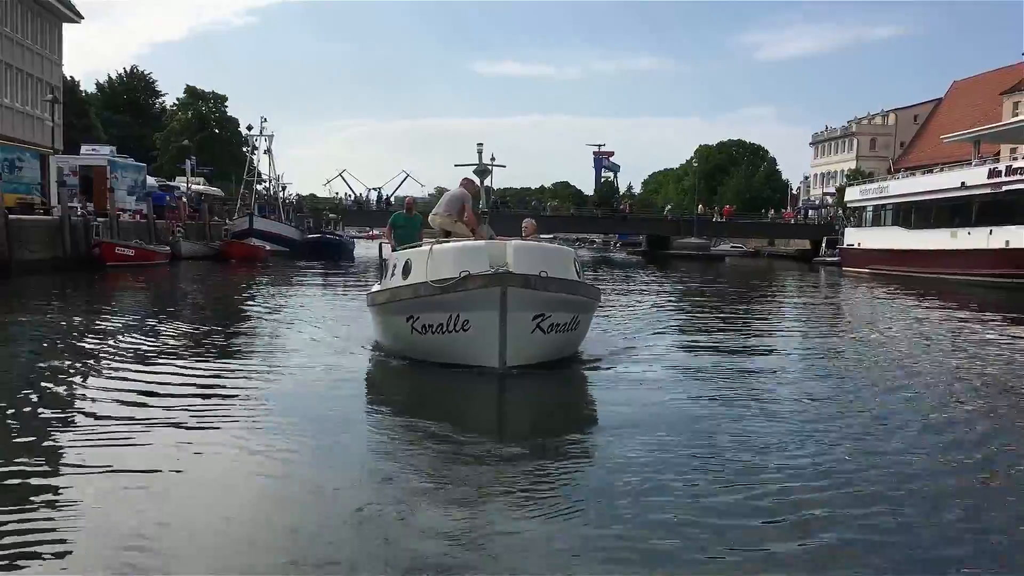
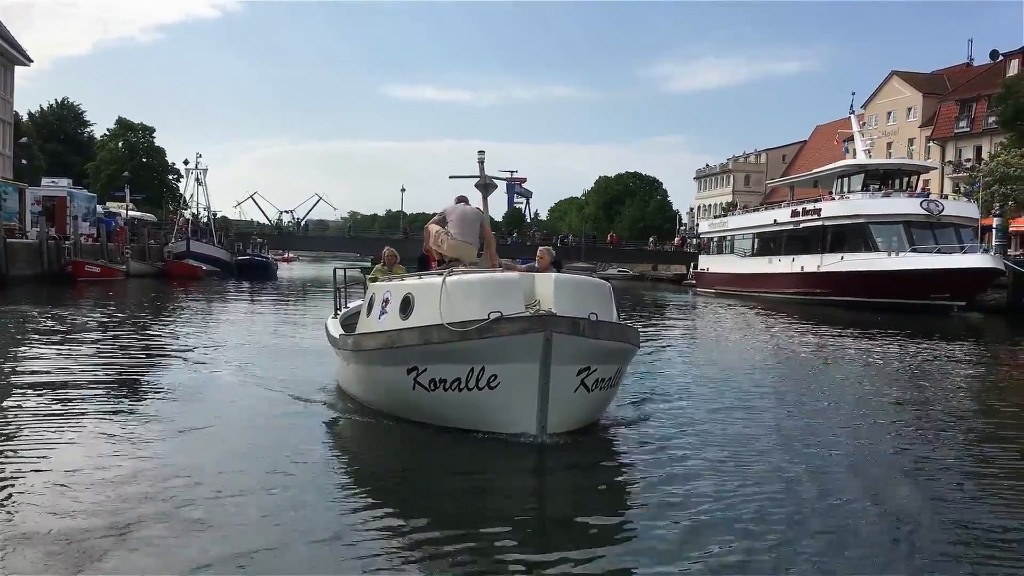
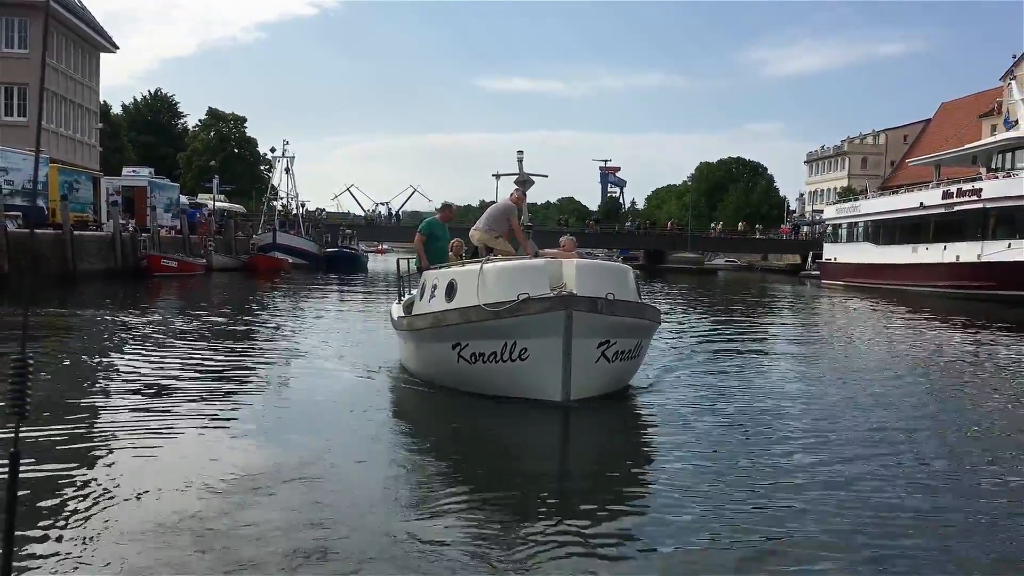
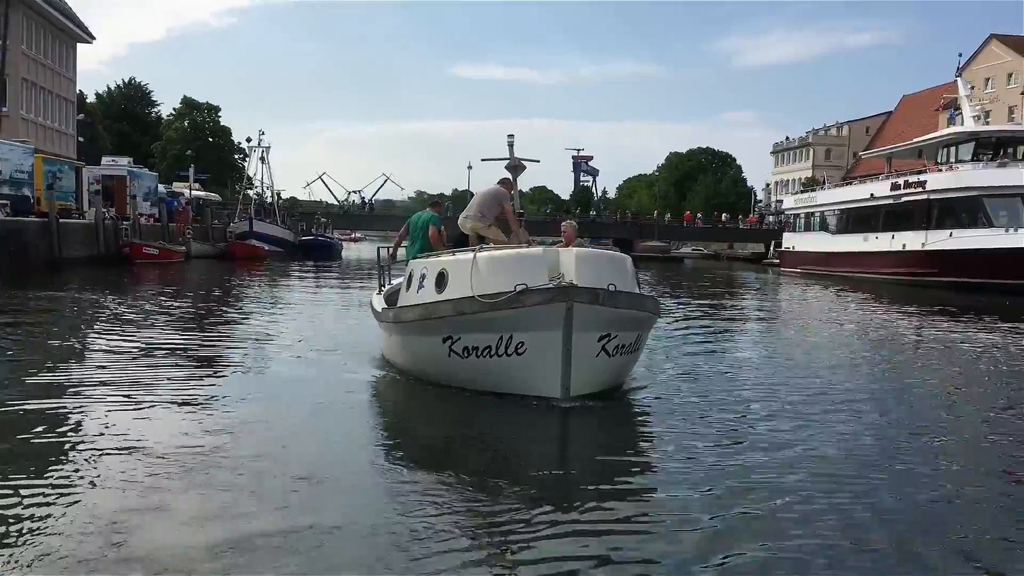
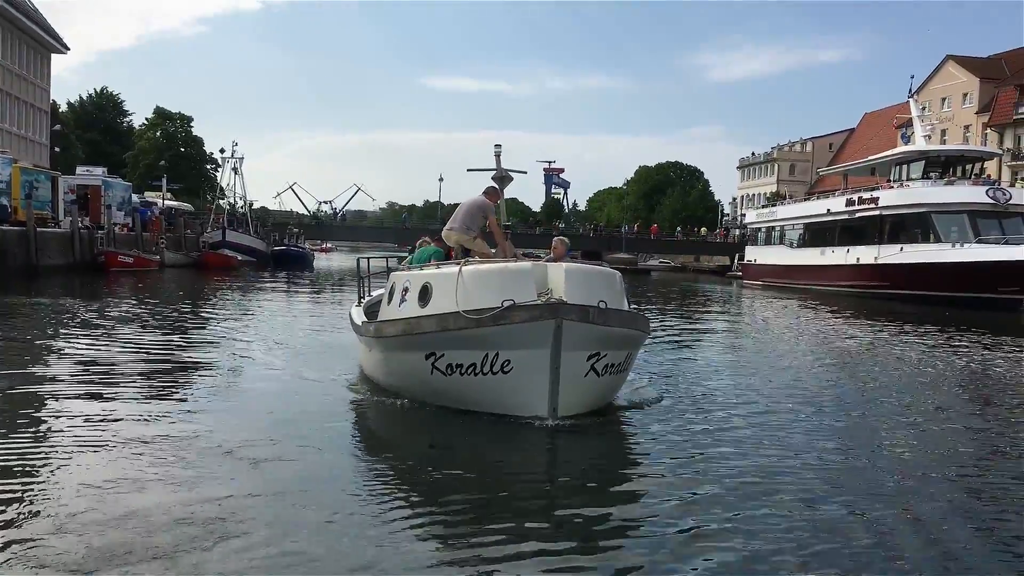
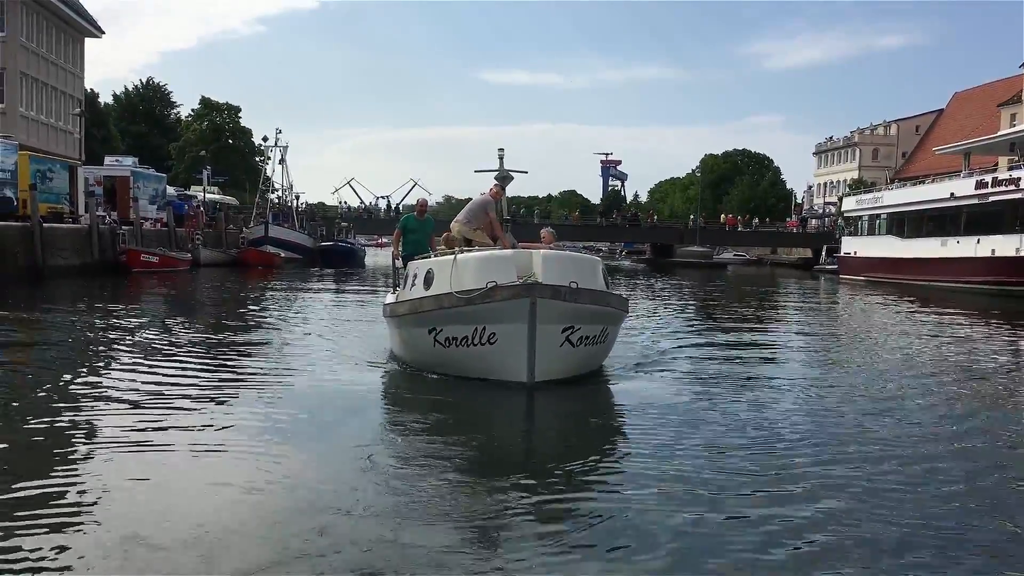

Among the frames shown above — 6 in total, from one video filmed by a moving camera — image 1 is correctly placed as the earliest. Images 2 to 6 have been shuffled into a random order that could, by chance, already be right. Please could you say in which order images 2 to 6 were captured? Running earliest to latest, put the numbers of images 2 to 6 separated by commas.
6, 3, 4, 5, 2
